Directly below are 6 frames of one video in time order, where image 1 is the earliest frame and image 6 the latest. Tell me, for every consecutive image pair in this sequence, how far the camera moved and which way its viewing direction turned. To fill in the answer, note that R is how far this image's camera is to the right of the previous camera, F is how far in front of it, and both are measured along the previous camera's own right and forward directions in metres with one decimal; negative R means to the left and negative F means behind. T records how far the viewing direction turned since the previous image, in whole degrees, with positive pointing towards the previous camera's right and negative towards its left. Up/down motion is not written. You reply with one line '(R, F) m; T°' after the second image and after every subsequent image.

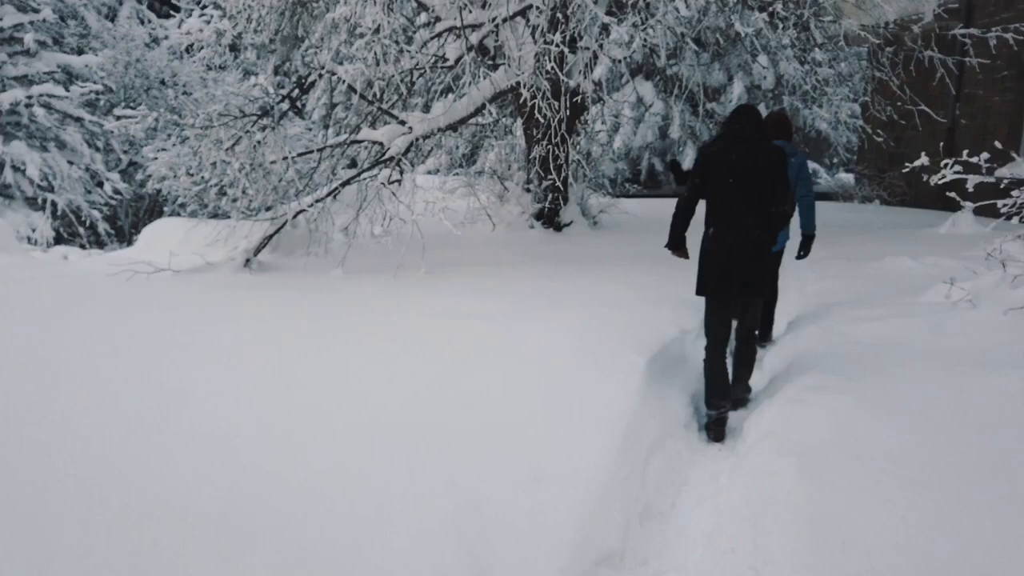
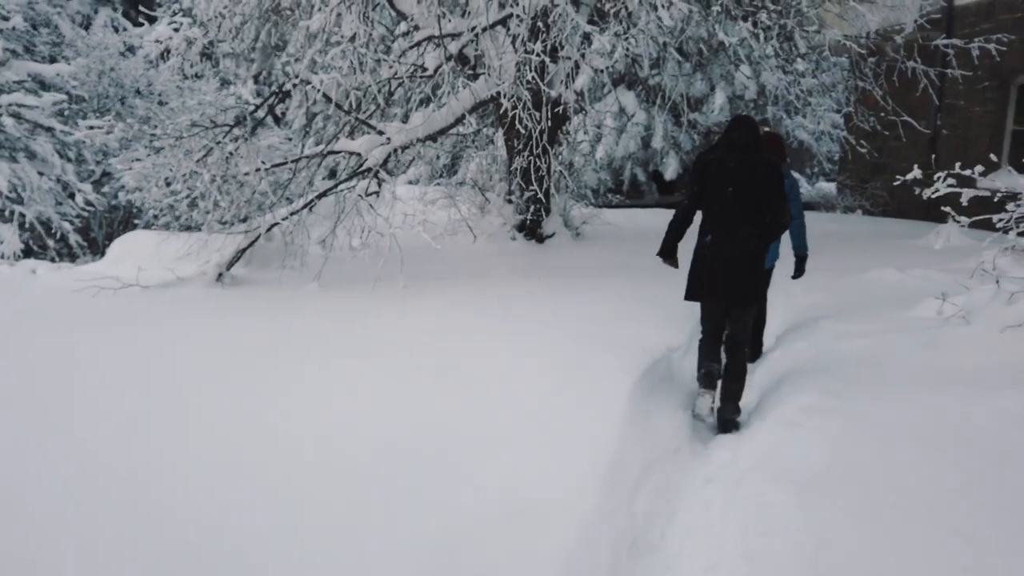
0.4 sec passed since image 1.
(0.0, +0.1) m; +1°
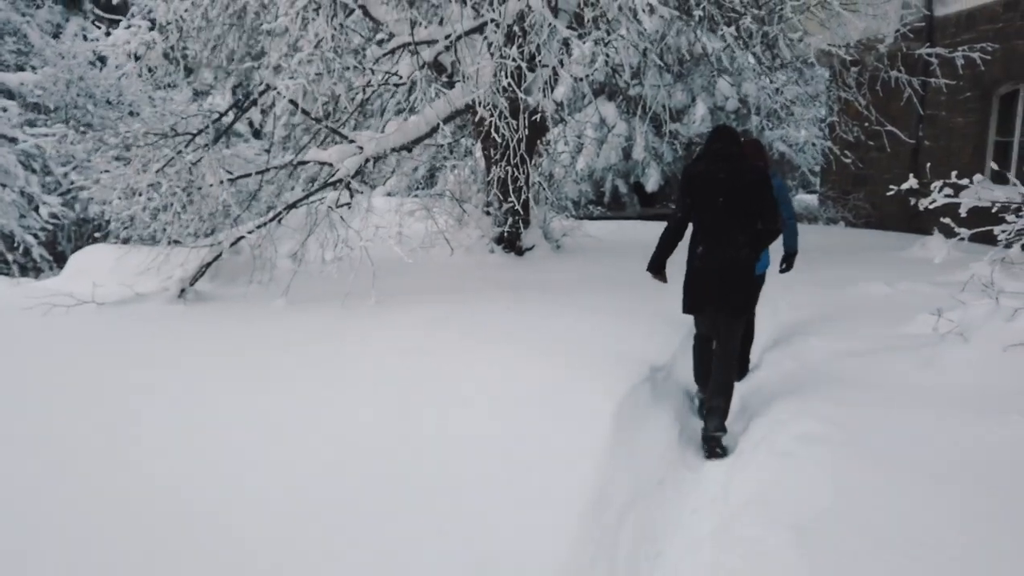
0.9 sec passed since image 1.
(0.0, +0.2) m; +1°
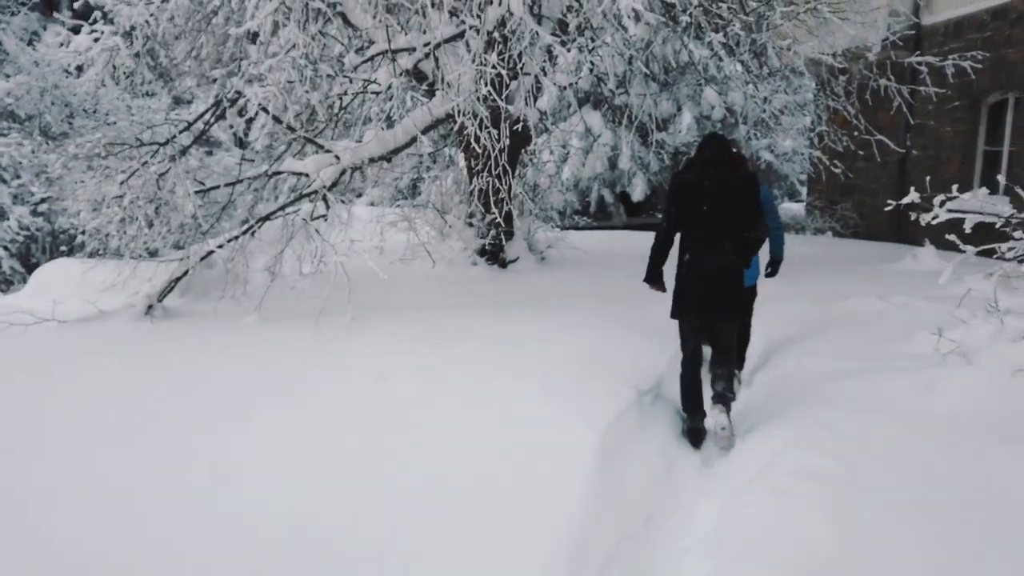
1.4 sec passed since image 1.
(0.0, +0.2) m; +1°
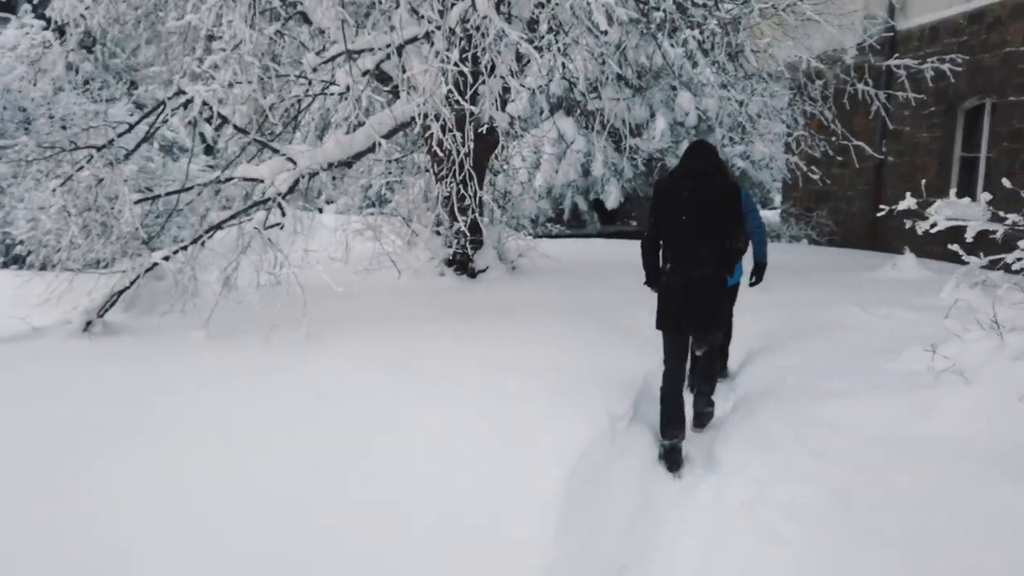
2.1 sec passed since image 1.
(+0.1, +0.3) m; +2°
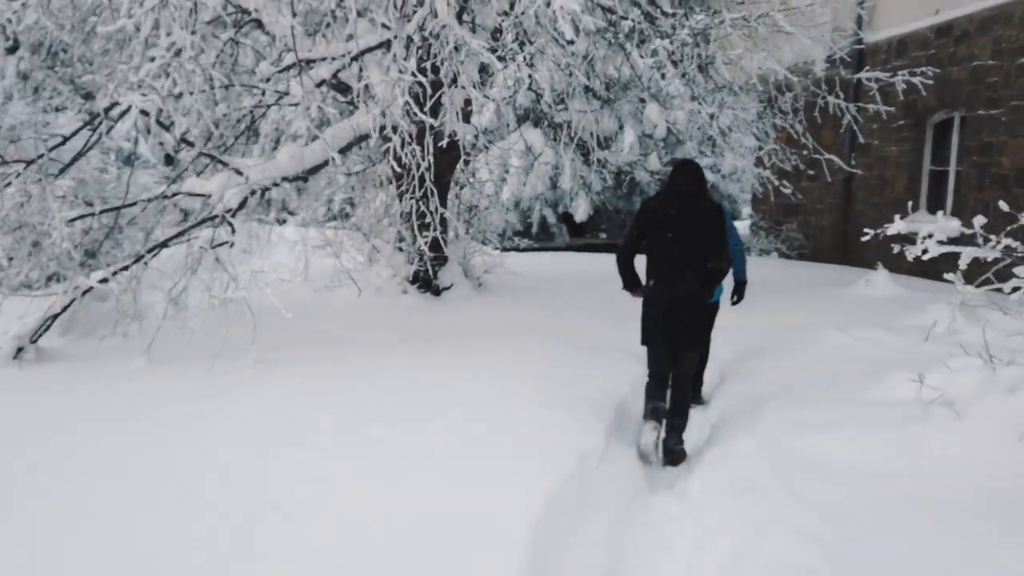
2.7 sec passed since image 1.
(0.0, +0.2) m; +2°
